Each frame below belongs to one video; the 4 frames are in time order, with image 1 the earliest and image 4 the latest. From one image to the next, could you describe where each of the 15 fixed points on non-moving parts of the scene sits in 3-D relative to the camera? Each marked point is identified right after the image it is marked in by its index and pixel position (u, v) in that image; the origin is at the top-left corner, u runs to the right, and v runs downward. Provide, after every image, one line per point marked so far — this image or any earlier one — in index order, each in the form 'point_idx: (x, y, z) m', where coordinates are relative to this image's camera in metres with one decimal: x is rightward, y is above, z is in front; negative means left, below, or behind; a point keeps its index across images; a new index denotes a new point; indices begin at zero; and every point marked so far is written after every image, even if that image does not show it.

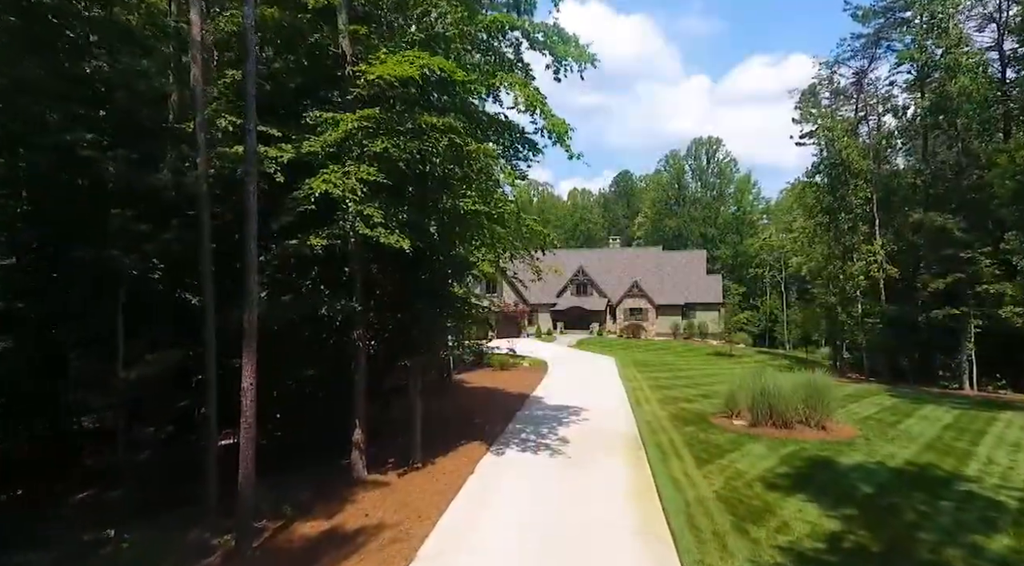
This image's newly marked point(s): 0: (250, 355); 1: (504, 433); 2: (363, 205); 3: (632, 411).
0: (-3.5, -1.0, +8.5) m
1: (-0.2, -3.3, +13.7) m
2: (-2.3, +1.2, +9.9) m
3: (+3.2, -3.5, +17.1) m
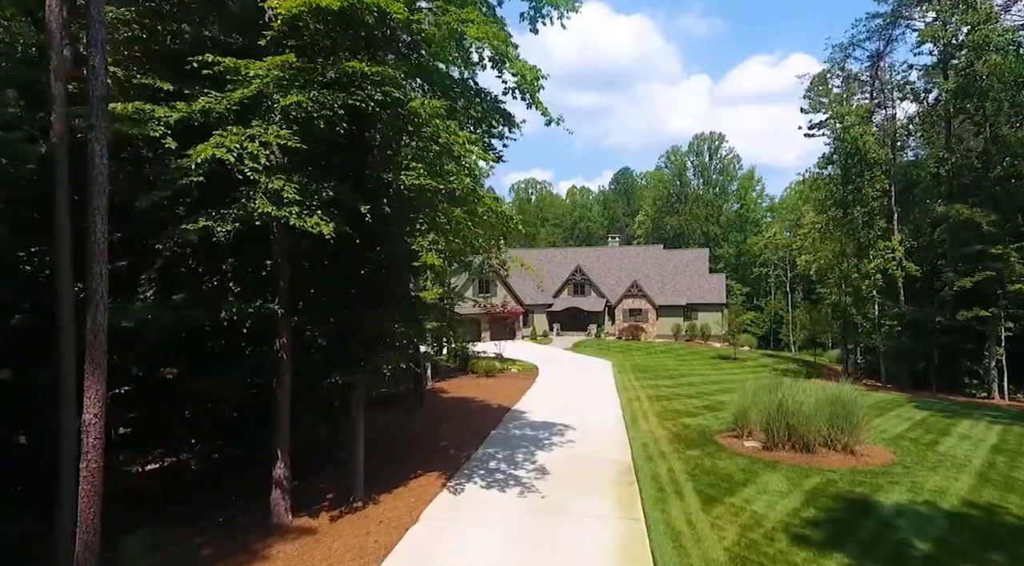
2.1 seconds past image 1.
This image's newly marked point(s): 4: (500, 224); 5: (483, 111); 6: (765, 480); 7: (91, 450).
0: (-4.1, -0.9, +6.2) m
1: (-0.8, -3.2, +11.4) m
2: (-2.9, +1.3, +7.6) m
3: (+2.7, -3.4, +14.9) m
4: (-0.2, +1.0, +10.5) m
5: (-0.6, +3.4, +12.3) m
6: (+4.4, -3.4, +10.8) m
7: (-4.0, -1.6, +6.0) m
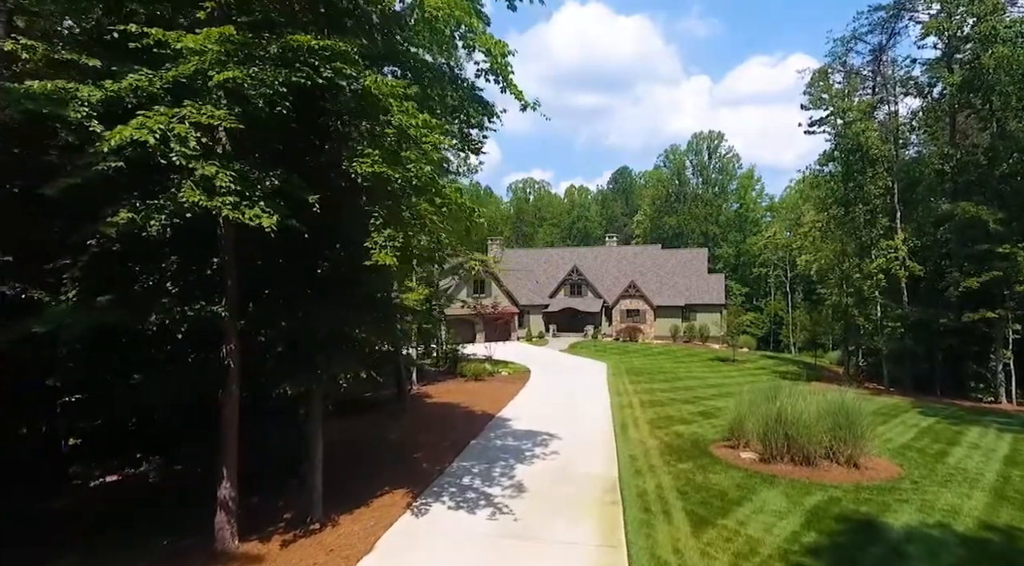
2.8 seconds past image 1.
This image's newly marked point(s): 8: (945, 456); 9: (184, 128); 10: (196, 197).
0: (-4.5, -0.9, +5.3) m
1: (-1.2, -3.2, +10.6) m
2: (-3.3, +1.3, +6.8) m
3: (+2.3, -3.4, +14.0) m
4: (-0.6, +1.0, +9.6) m
5: (-1.0, +3.4, +11.4) m
6: (+4.0, -3.4, +9.9) m
7: (-4.4, -1.6, +5.1) m
8: (+9.0, -3.6, +13.0) m
9: (-3.4, +1.6, +6.4) m
10: (-3.3, +0.9, +6.5) m
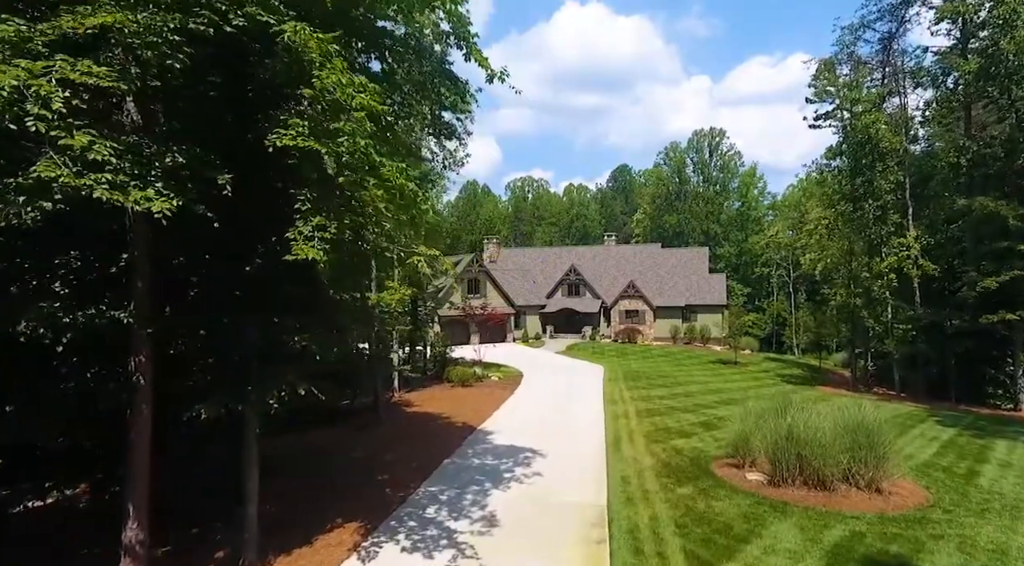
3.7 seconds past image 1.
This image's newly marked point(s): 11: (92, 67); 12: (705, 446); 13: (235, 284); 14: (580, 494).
0: (-4.9, -0.9, +4.0) m
1: (-1.6, -3.2, +9.2) m
2: (-3.7, +1.3, +5.4) m
3: (+1.9, -3.4, +12.6) m
4: (-1.0, +1.0, +8.3) m
5: (-1.4, +3.4, +10.0) m
6: (+3.6, -3.4, +8.5) m
7: (-4.8, -1.6, +3.7) m
8: (+8.6, -3.6, +11.6) m
9: (-3.8, +1.6, +5.0) m
10: (-3.7, +0.9, +5.1) m
11: (-3.7, +1.9, +5.5) m
12: (+4.2, -3.5, +13.5) m
13: (-3.3, 0.0, +7.5) m
14: (+1.1, -3.3, +9.8) m
